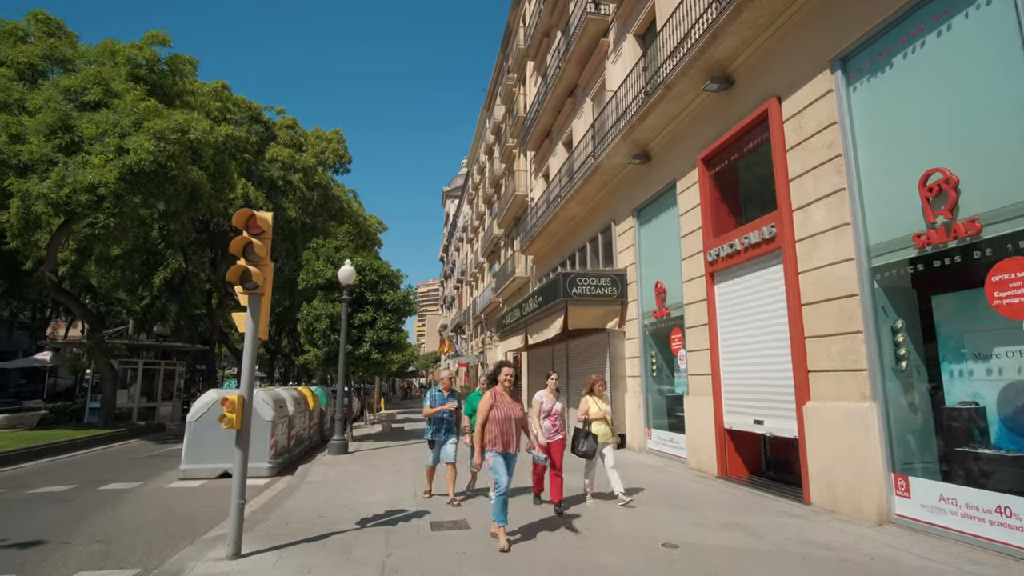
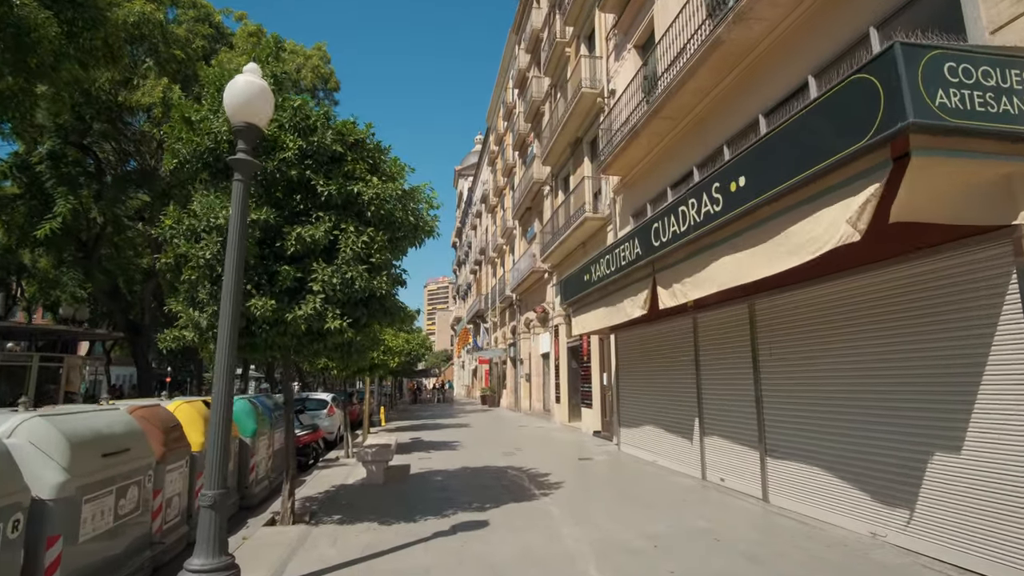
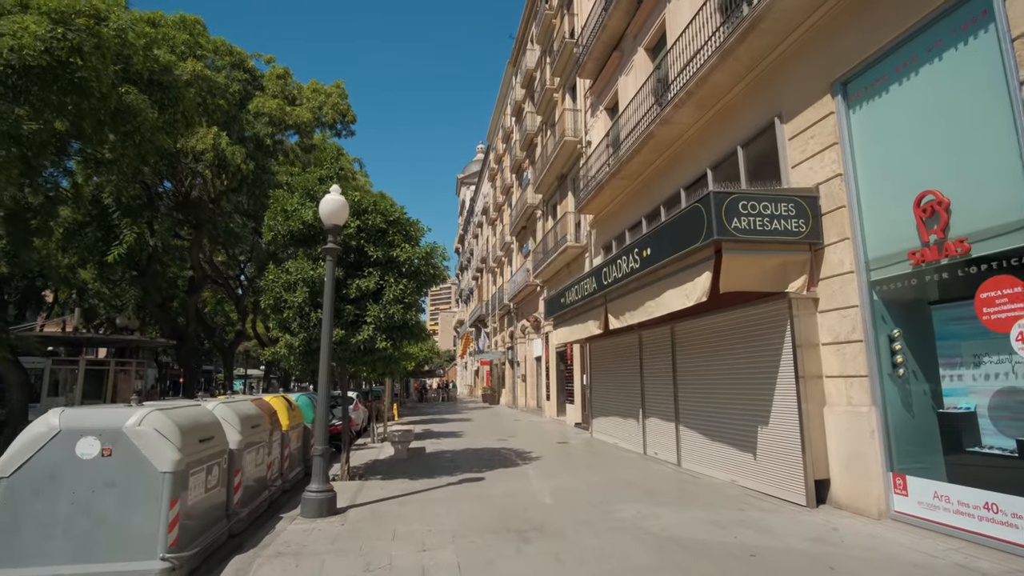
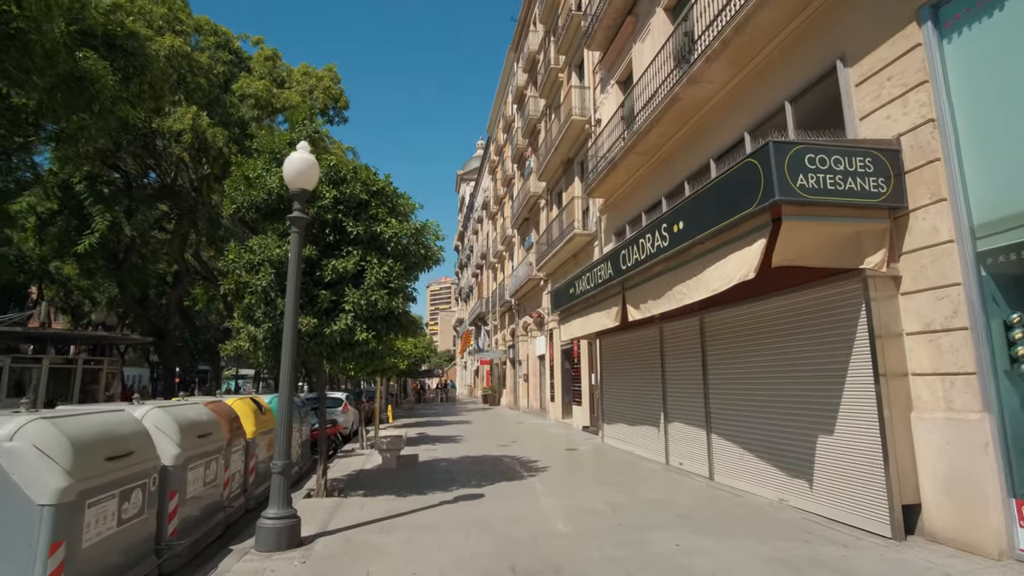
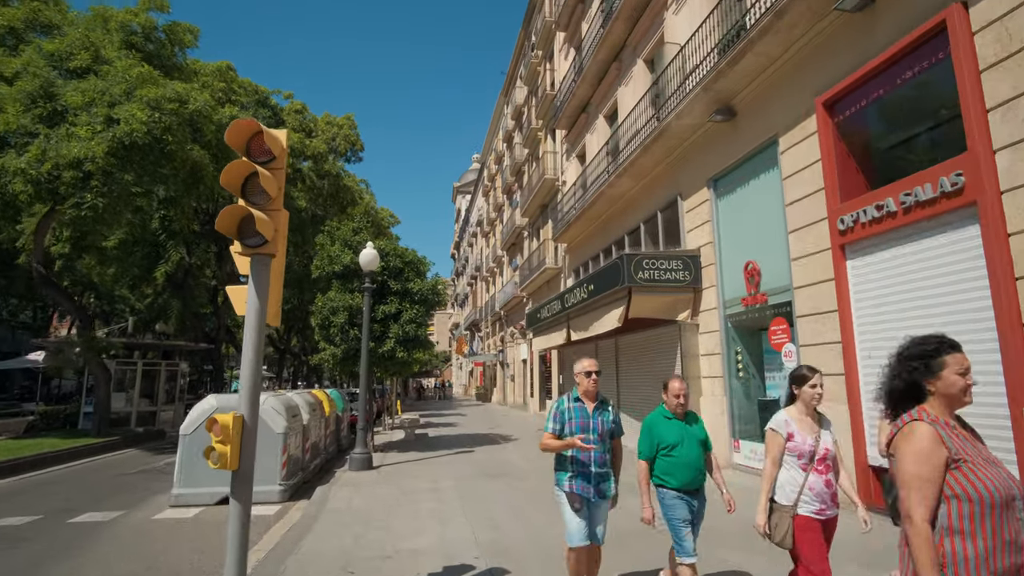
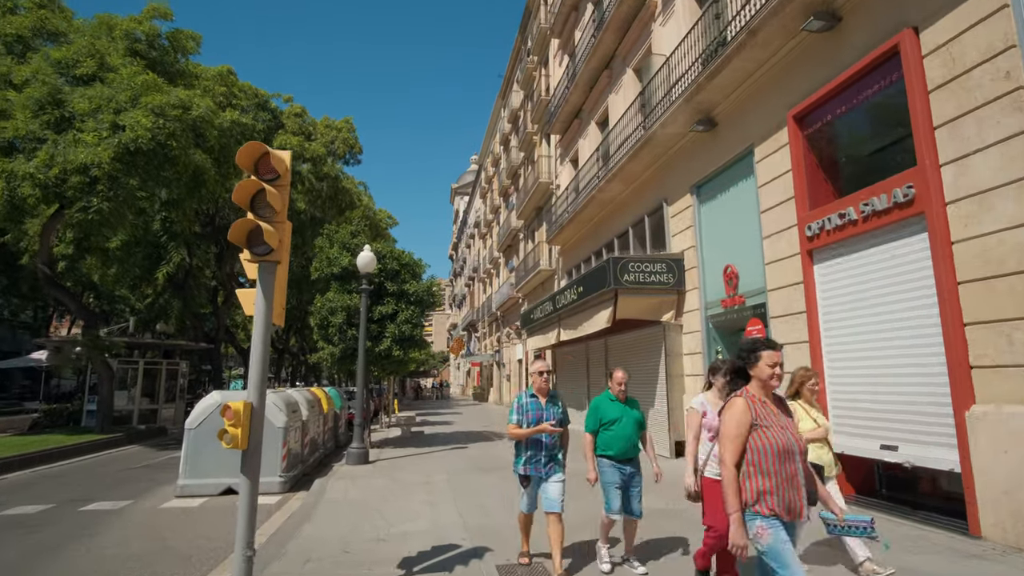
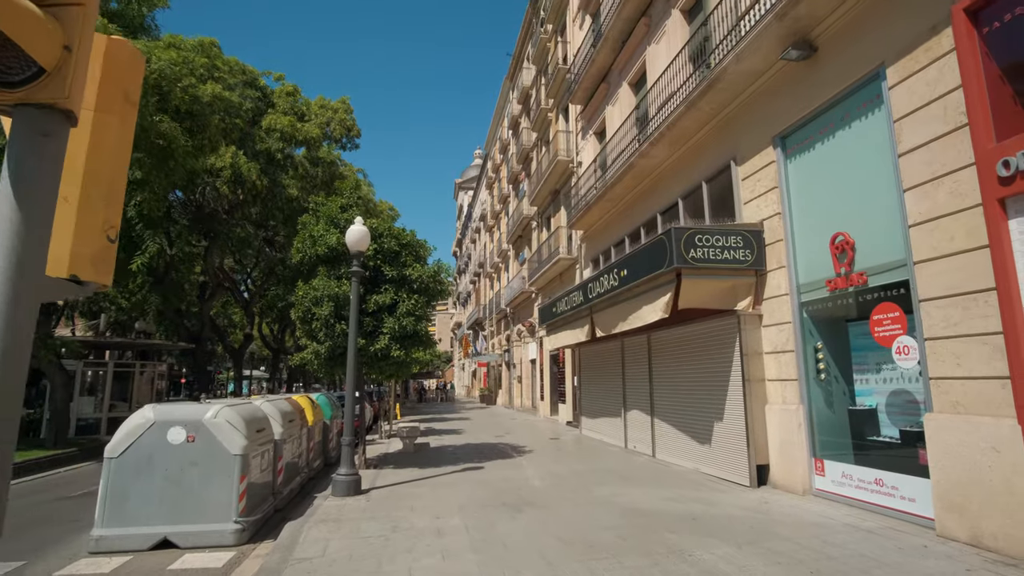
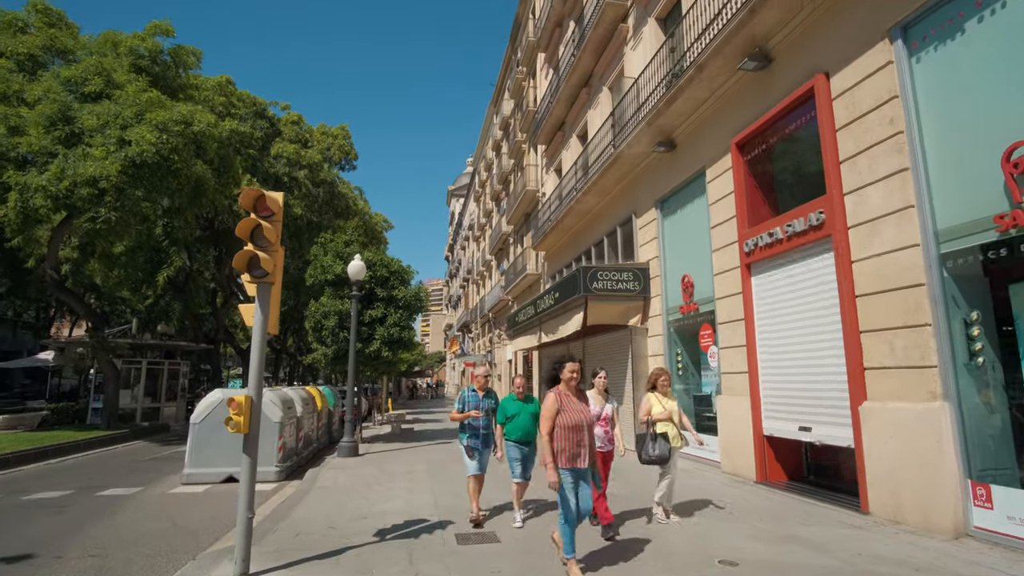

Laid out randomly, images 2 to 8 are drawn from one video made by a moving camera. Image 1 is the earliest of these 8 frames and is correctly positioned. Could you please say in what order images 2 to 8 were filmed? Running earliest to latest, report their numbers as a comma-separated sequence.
8, 6, 5, 7, 3, 4, 2
